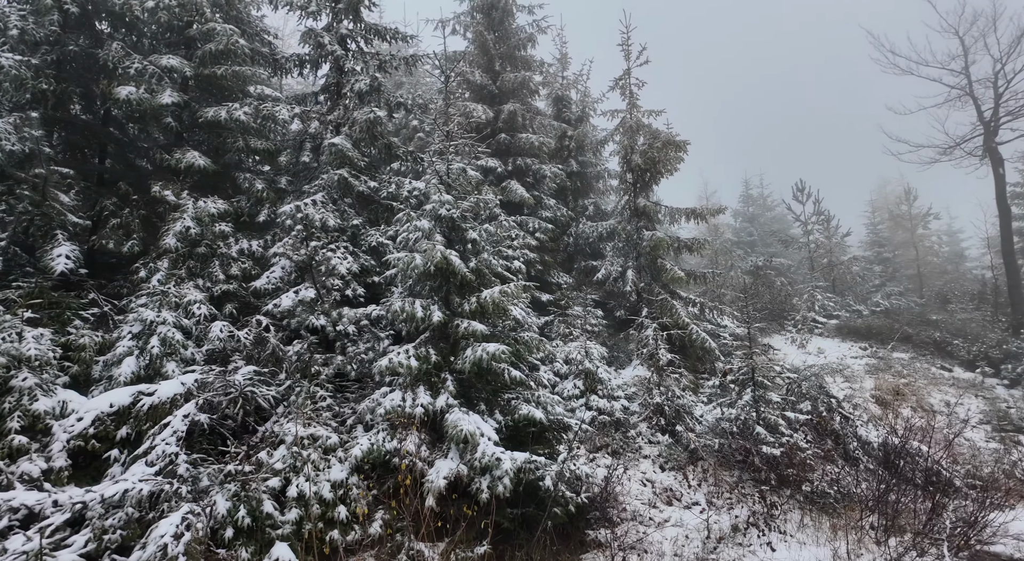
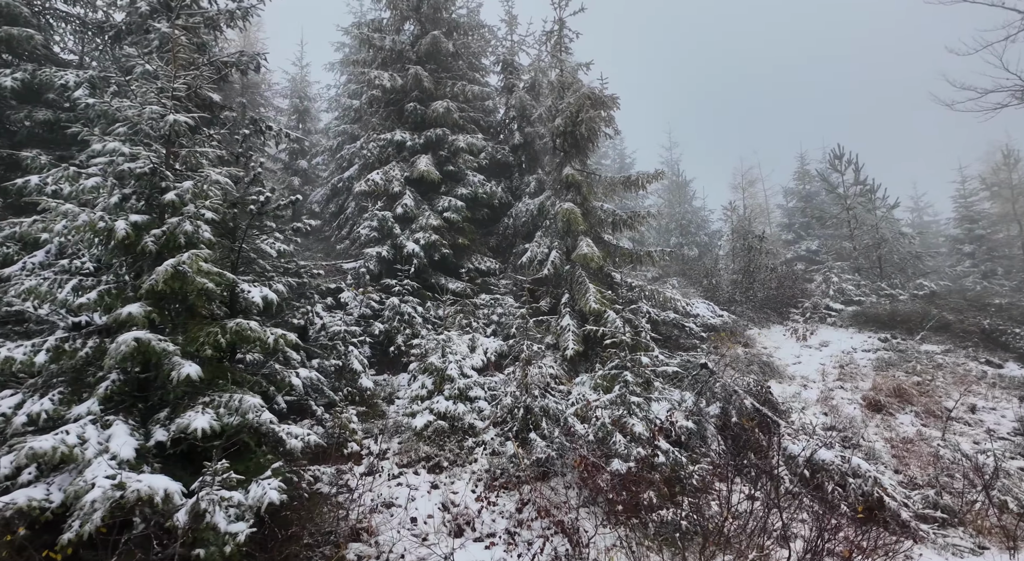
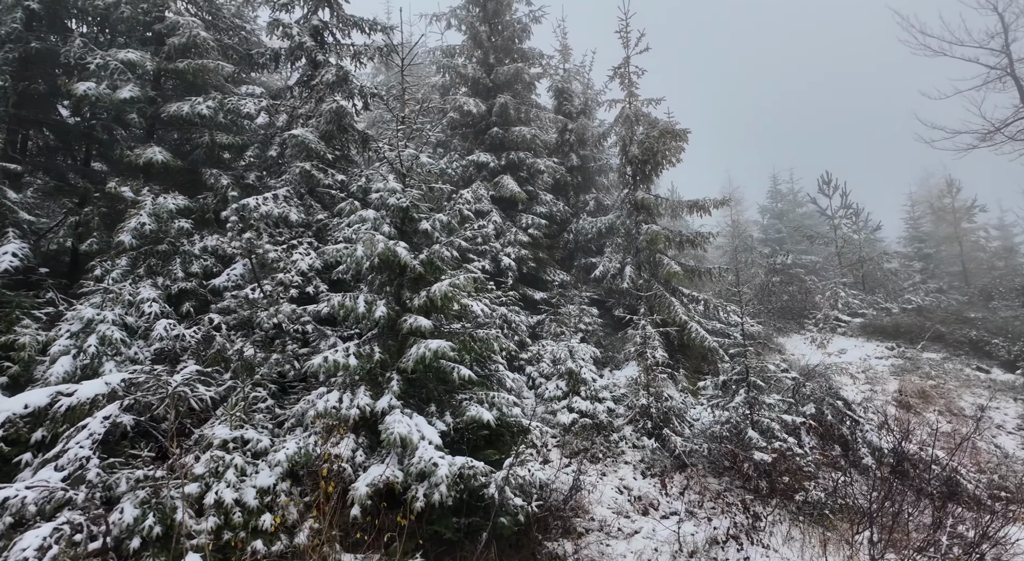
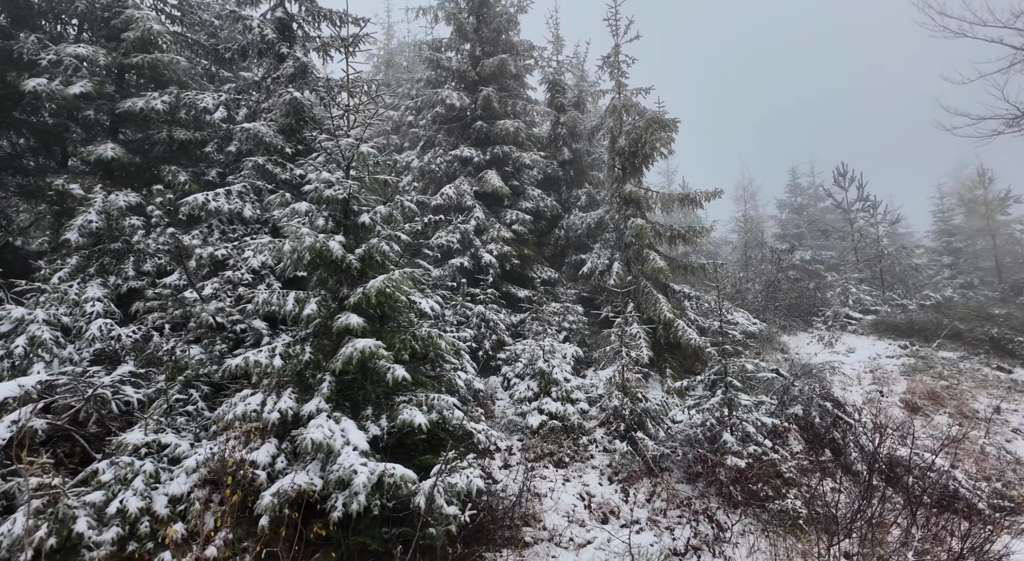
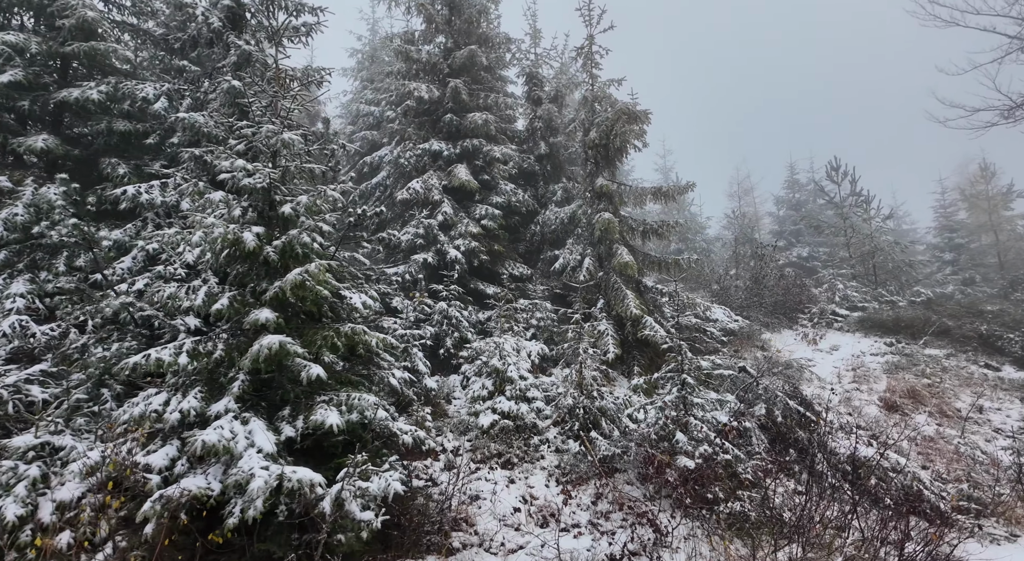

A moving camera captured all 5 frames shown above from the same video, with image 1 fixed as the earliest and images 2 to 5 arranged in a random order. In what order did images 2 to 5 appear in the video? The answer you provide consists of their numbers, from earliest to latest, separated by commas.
3, 4, 5, 2
